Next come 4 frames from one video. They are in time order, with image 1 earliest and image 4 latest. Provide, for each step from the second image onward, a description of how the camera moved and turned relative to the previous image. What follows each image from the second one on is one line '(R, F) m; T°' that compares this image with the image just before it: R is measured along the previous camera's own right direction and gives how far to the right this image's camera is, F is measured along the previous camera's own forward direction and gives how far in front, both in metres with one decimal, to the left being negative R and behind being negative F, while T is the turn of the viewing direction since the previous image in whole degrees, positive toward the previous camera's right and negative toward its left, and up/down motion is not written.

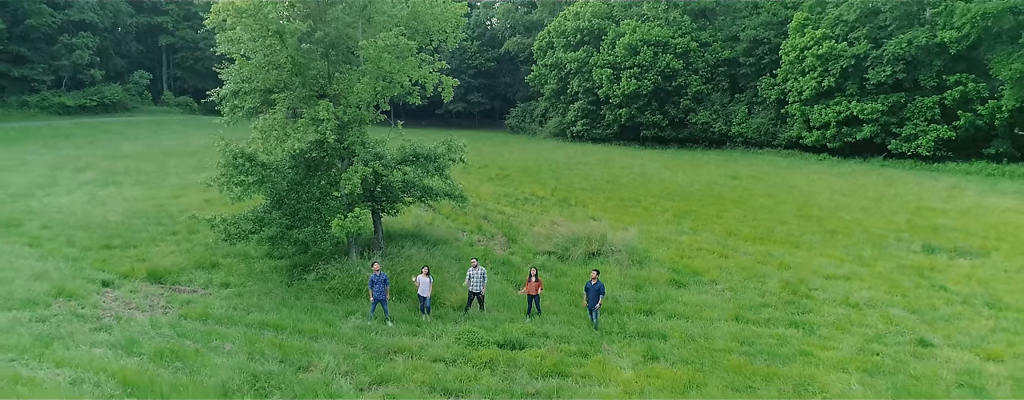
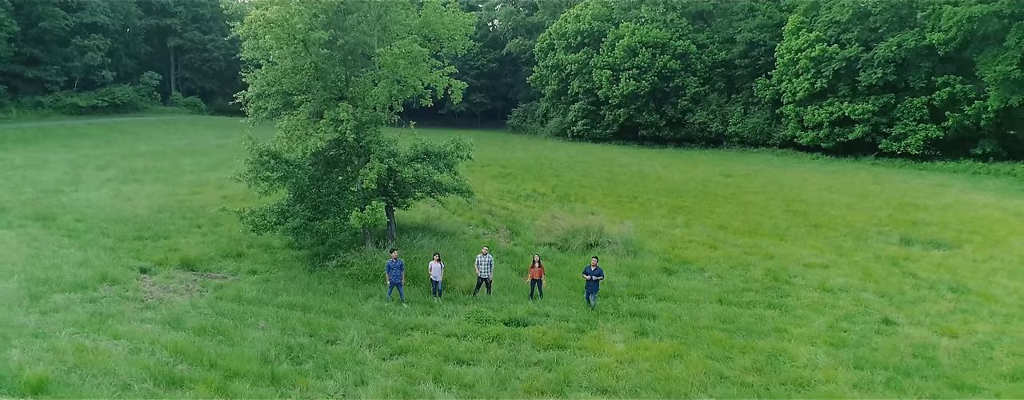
(-0.1, -1.2) m; 0°
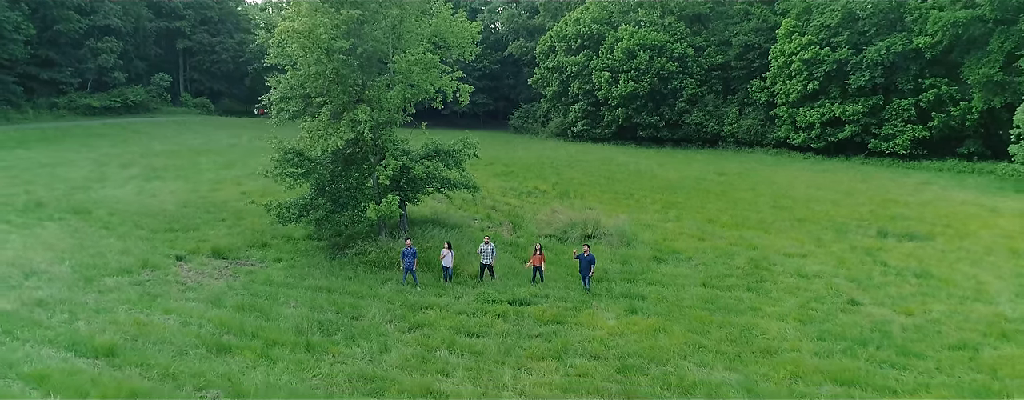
(-0.1, -1.4) m; 0°
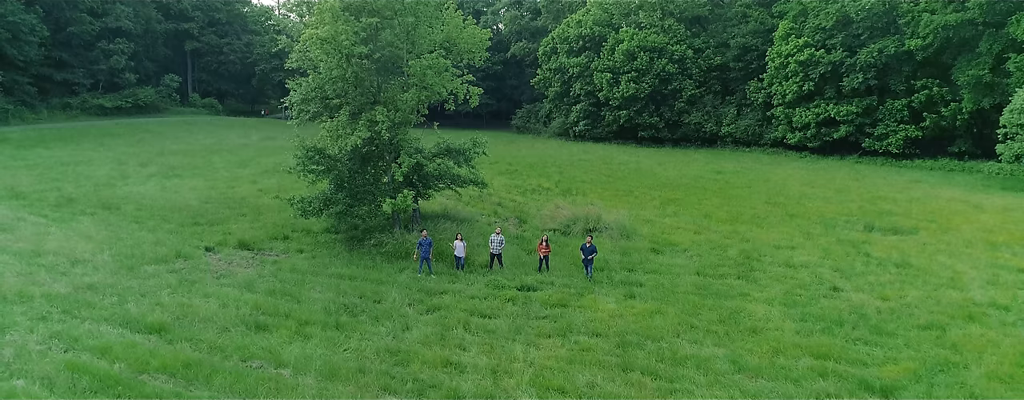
(-0.2, -1.2) m; 0°
